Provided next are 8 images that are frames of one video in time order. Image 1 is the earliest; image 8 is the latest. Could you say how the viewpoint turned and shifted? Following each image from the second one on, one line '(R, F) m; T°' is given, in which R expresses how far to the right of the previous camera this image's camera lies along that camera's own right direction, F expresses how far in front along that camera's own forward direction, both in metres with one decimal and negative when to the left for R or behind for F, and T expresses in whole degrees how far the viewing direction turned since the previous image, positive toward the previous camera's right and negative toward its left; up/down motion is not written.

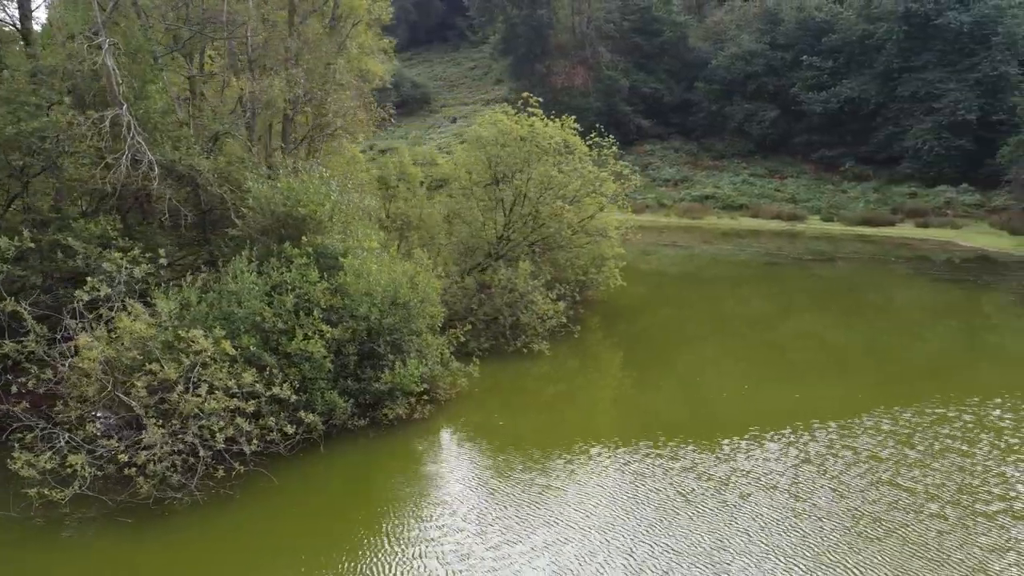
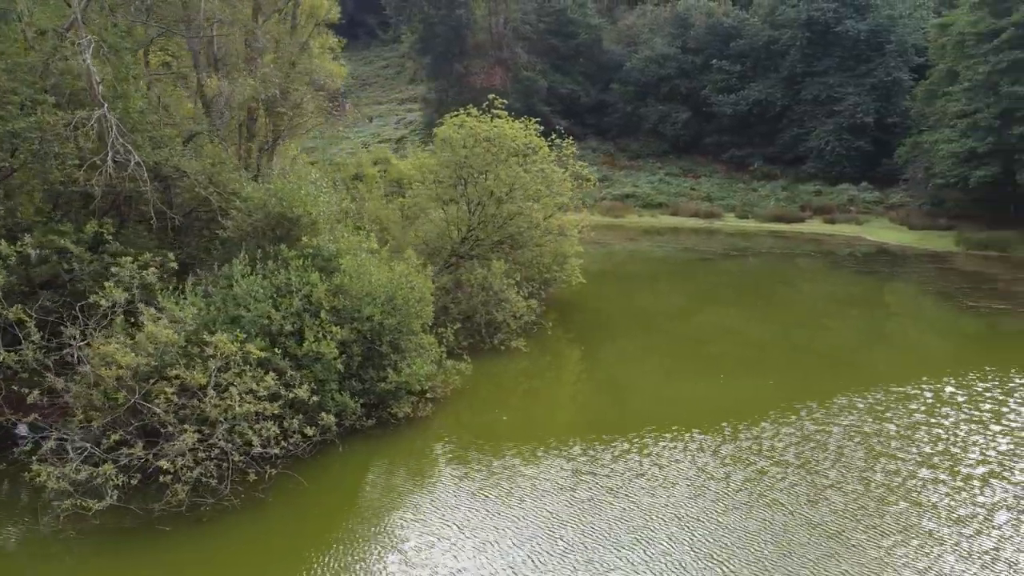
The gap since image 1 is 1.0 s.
(-1.7, -0.3) m; +7°
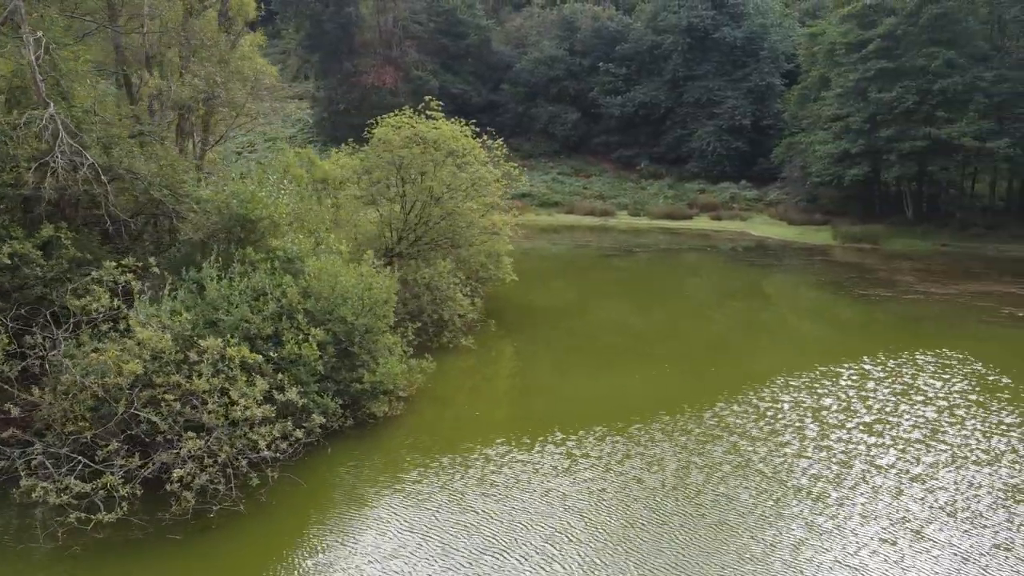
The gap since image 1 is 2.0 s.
(-1.7, -0.4) m; +8°
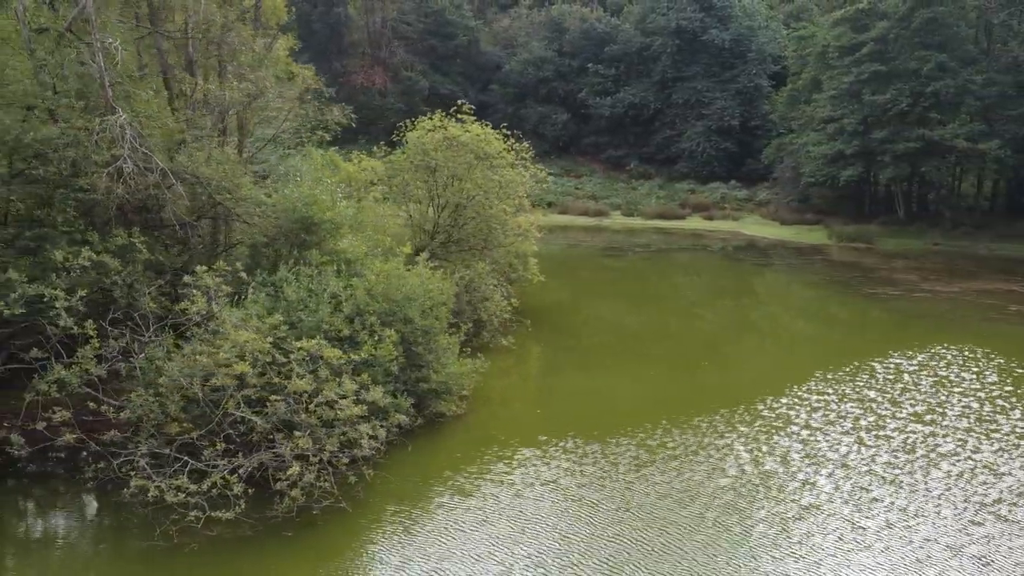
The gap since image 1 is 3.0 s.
(-1.6, -0.4) m; +2°
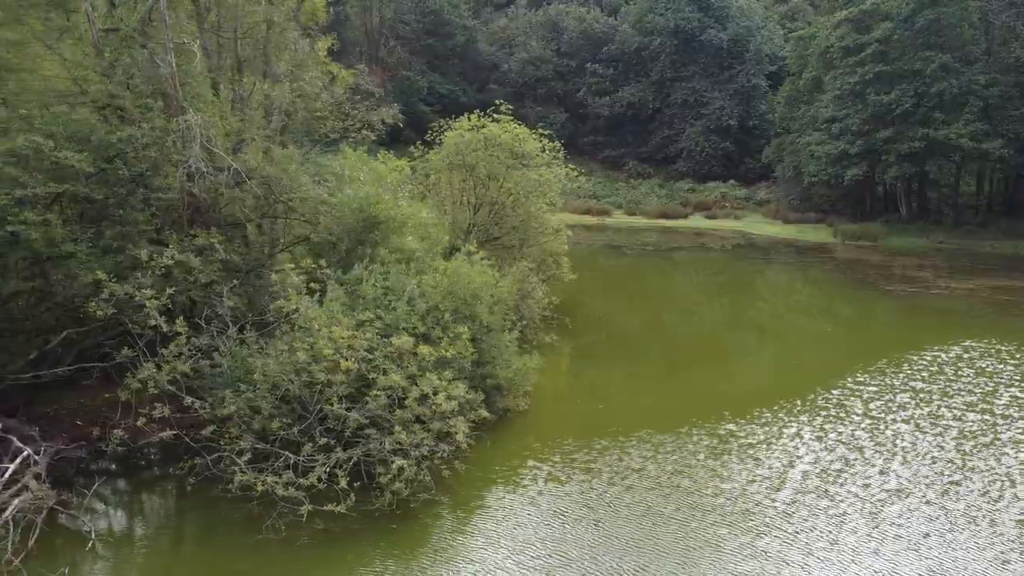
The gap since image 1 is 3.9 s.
(-1.5, -0.3) m; +1°
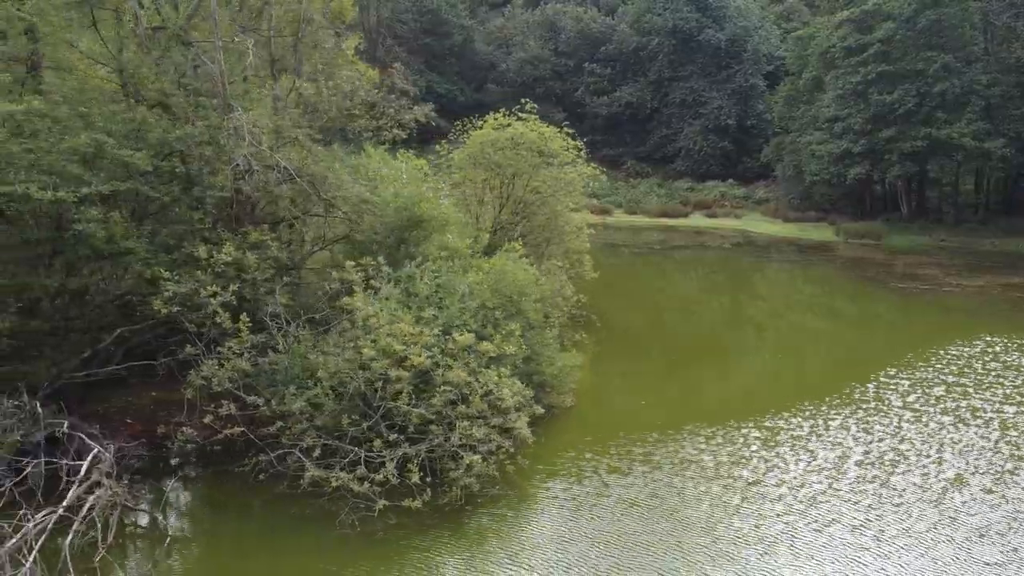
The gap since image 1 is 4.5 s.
(-1.1, -0.1) m; +1°
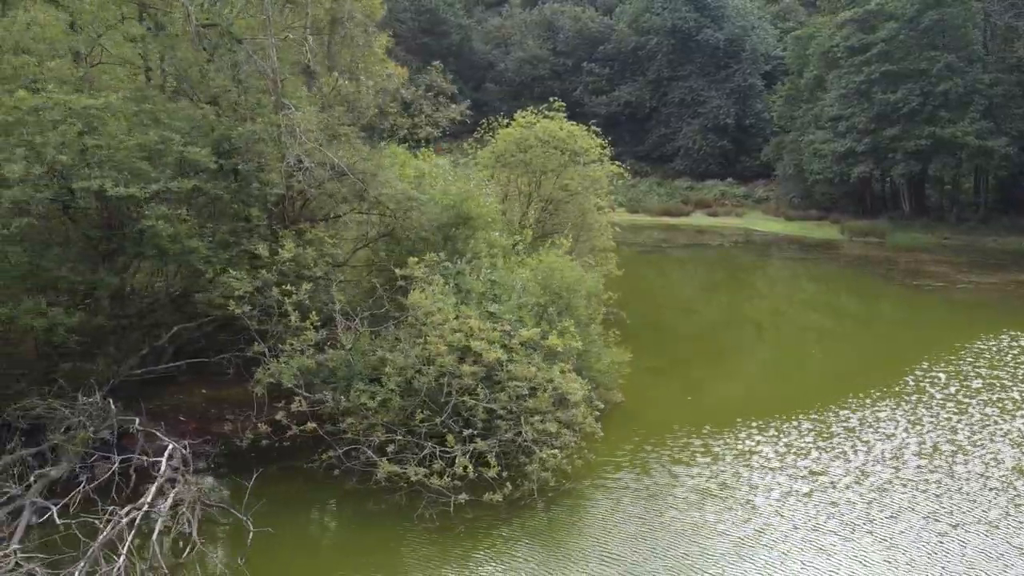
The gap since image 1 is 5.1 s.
(-1.2, -0.1) m; +1°
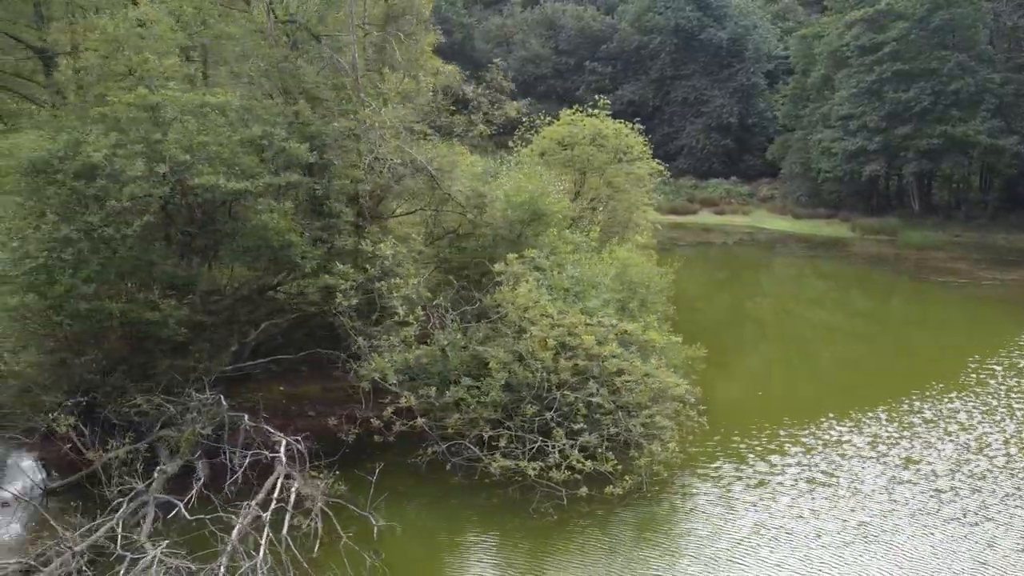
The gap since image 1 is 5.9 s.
(-1.7, 0.0) m; +1°
